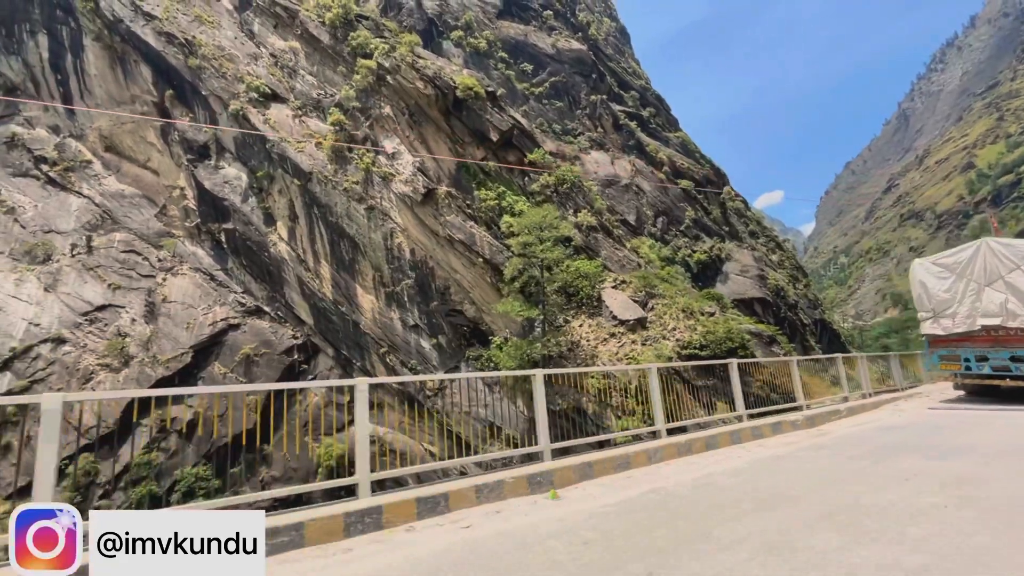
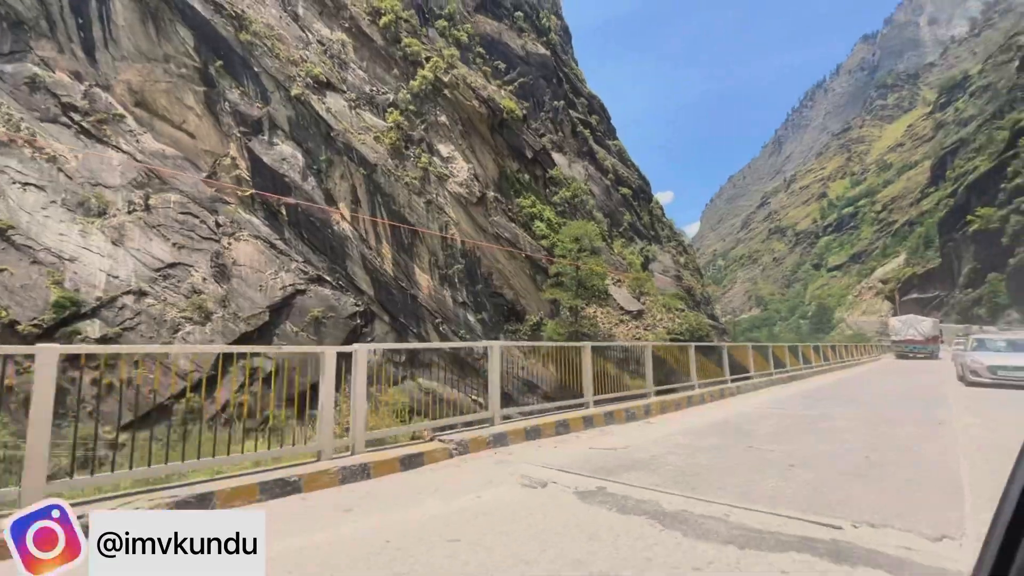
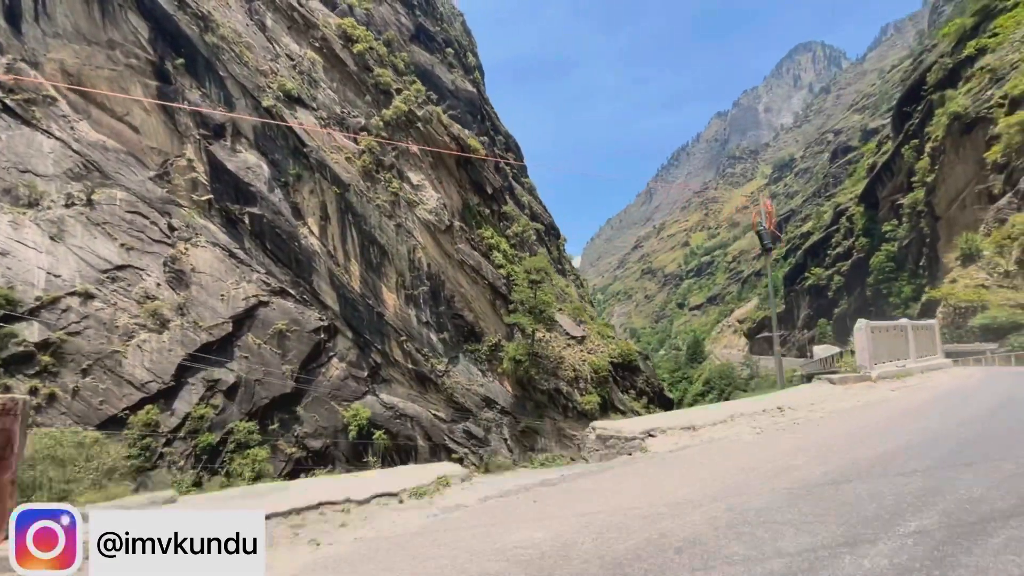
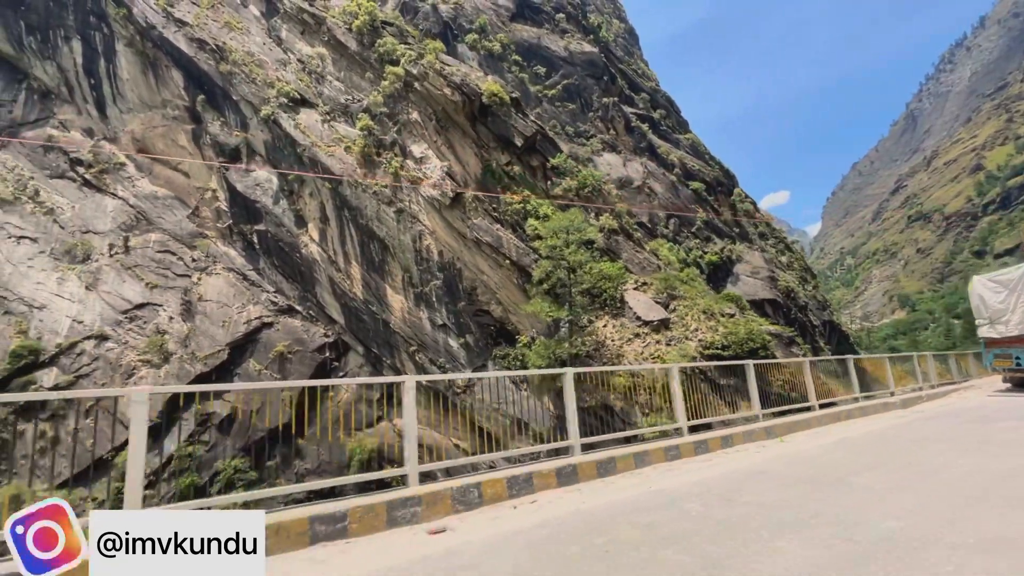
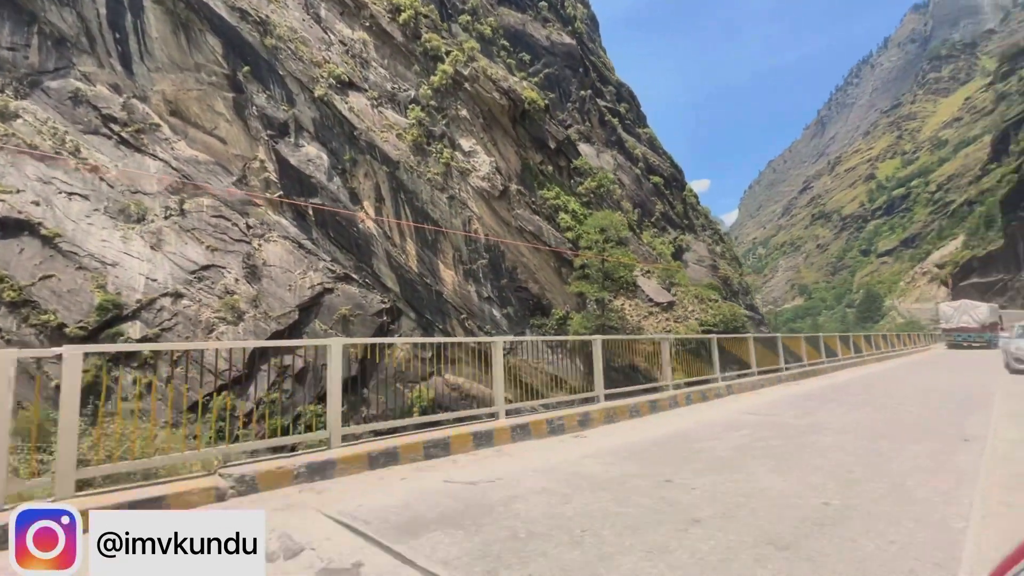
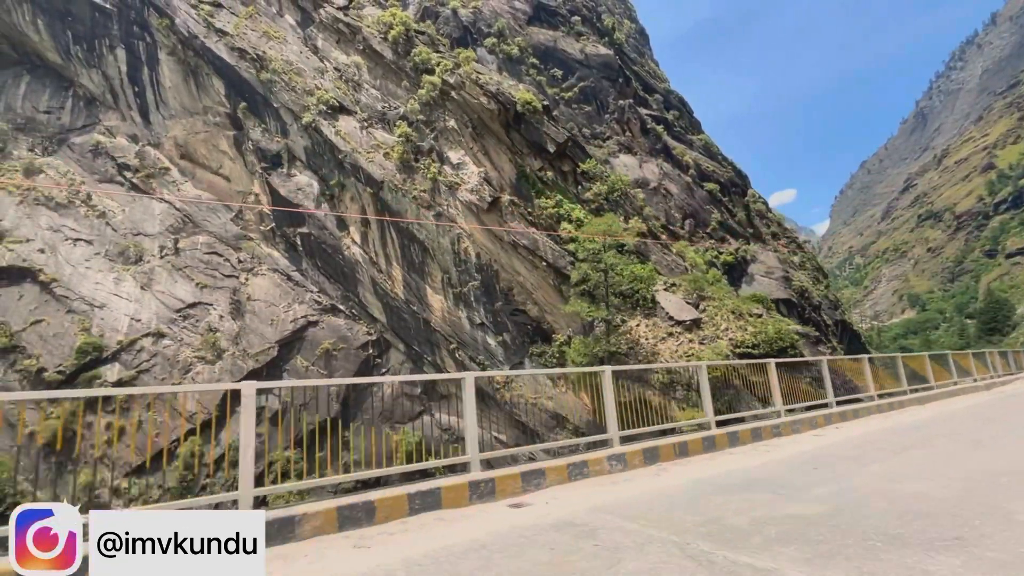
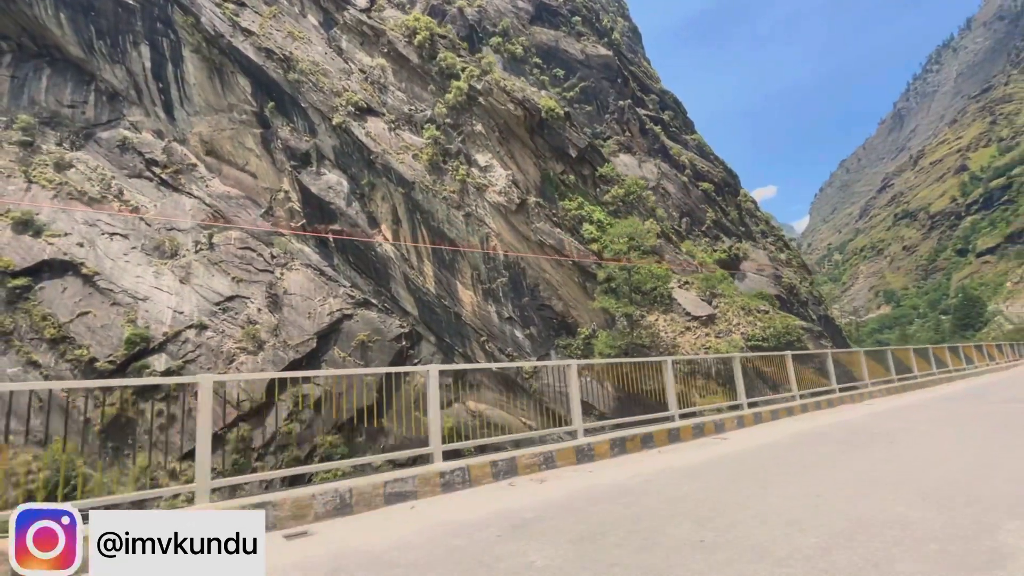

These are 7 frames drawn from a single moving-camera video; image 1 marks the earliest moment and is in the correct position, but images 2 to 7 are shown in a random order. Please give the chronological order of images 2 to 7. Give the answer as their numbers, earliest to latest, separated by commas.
4, 6, 7, 5, 2, 3
